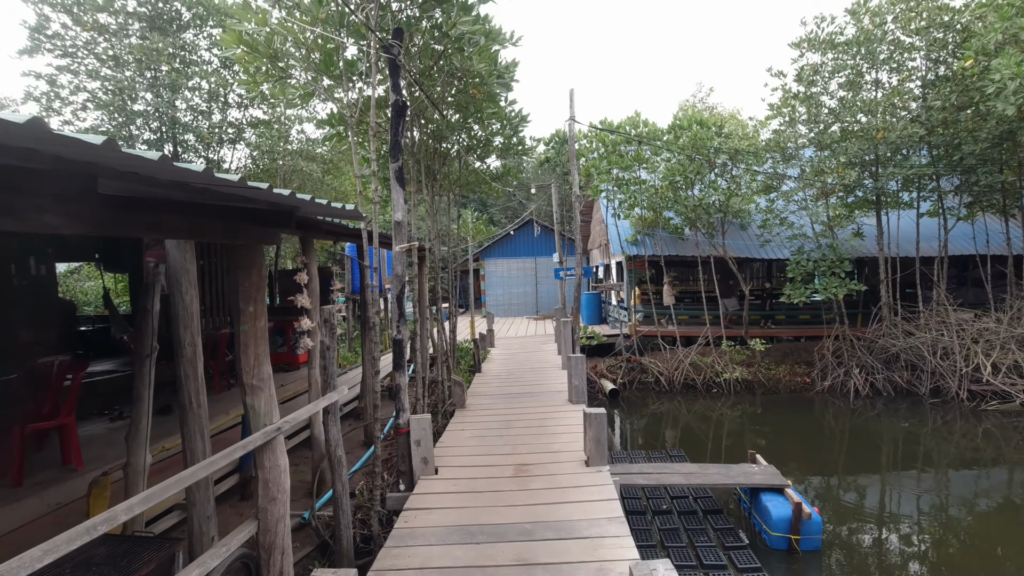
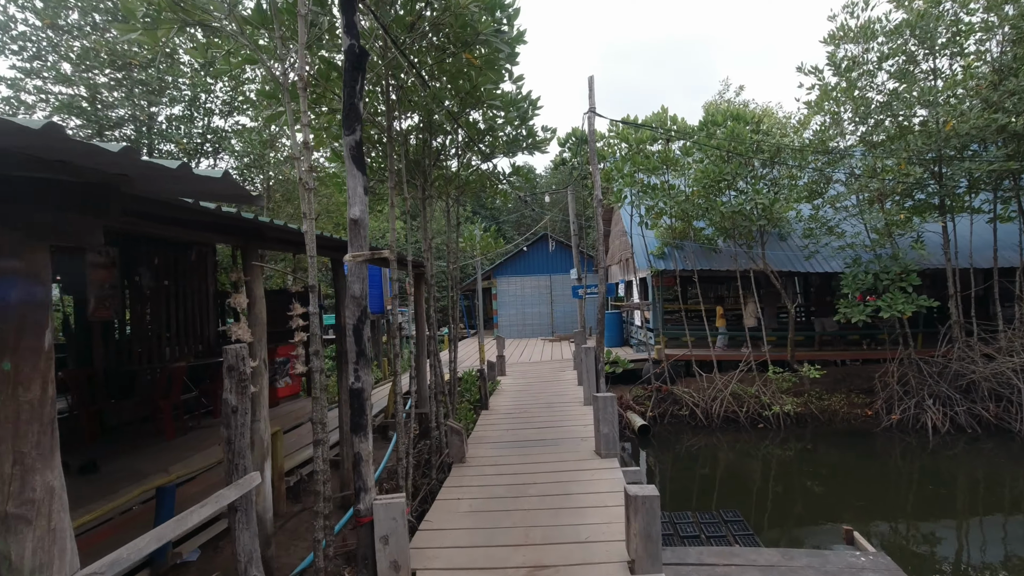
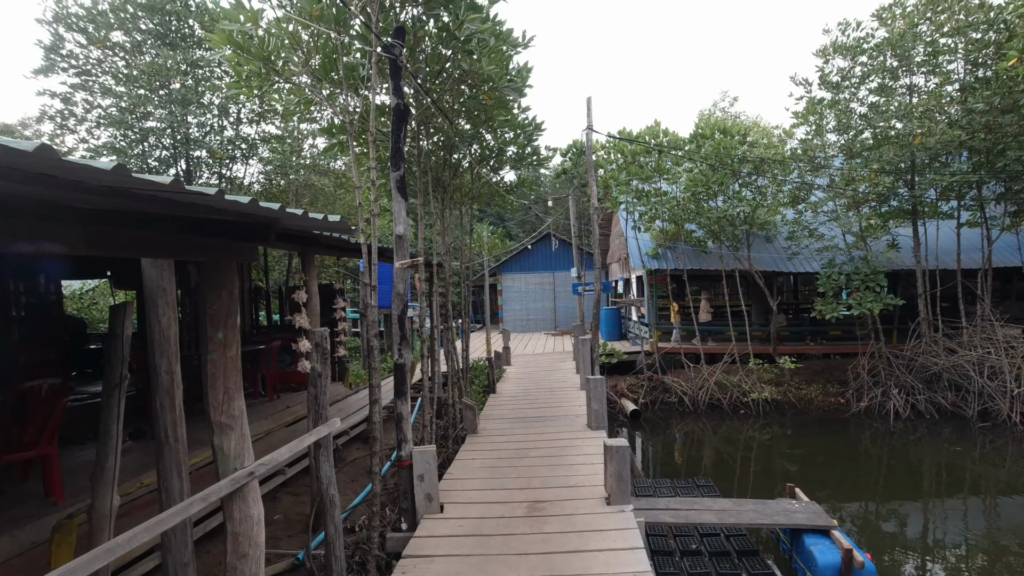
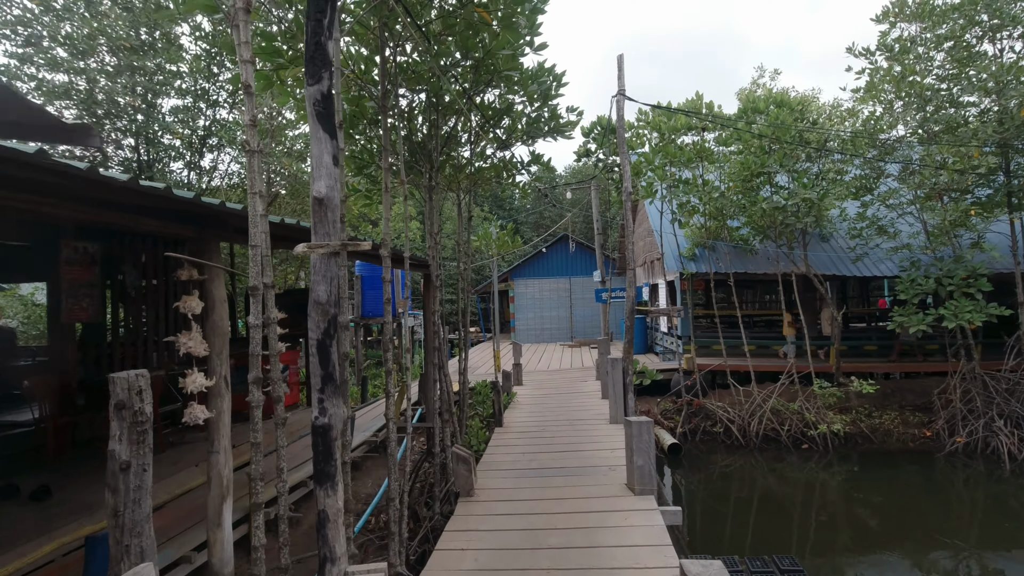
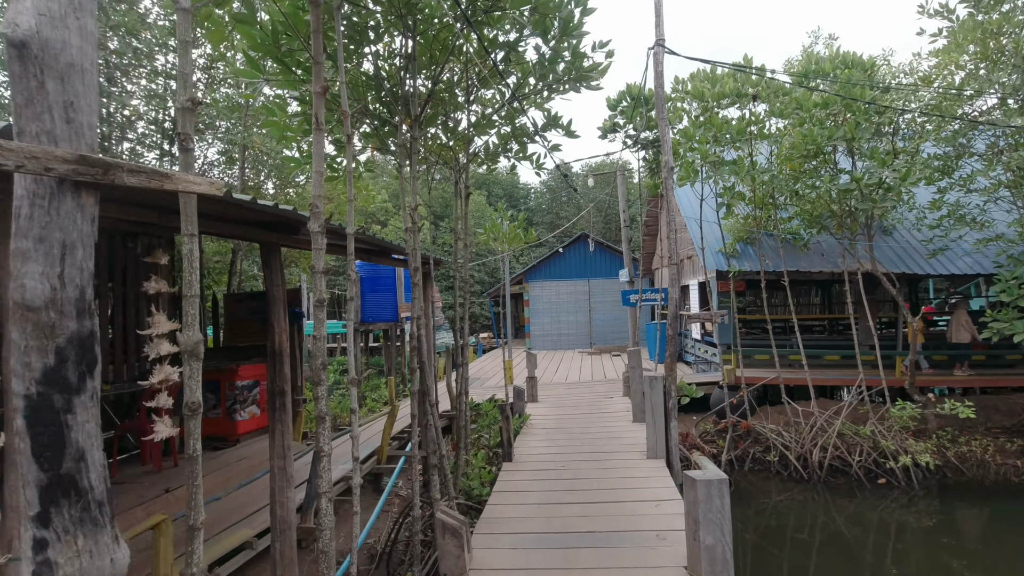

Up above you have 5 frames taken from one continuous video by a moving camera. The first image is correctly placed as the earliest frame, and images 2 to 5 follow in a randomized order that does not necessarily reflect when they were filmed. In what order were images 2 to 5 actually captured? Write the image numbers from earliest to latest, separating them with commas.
3, 2, 4, 5
